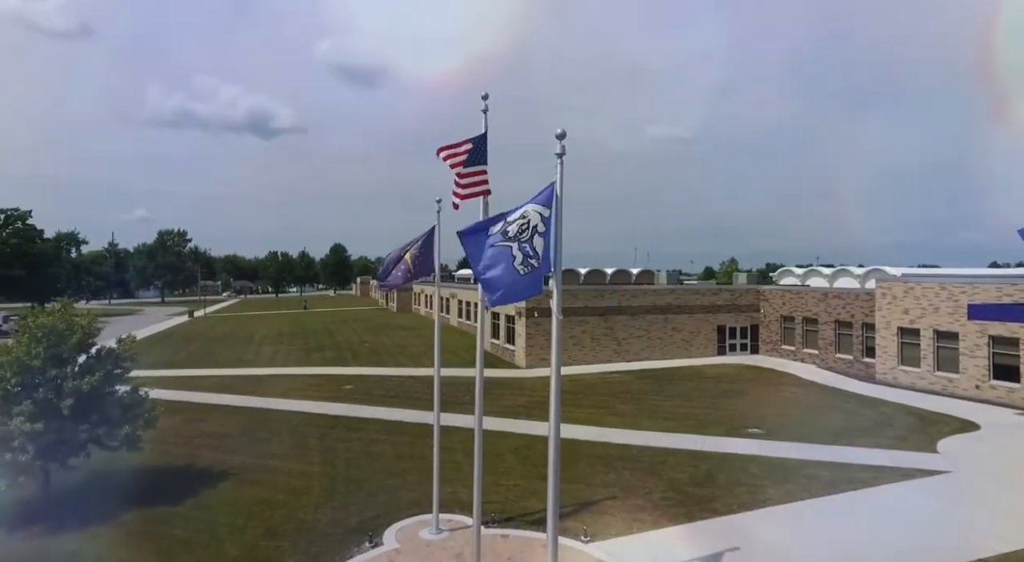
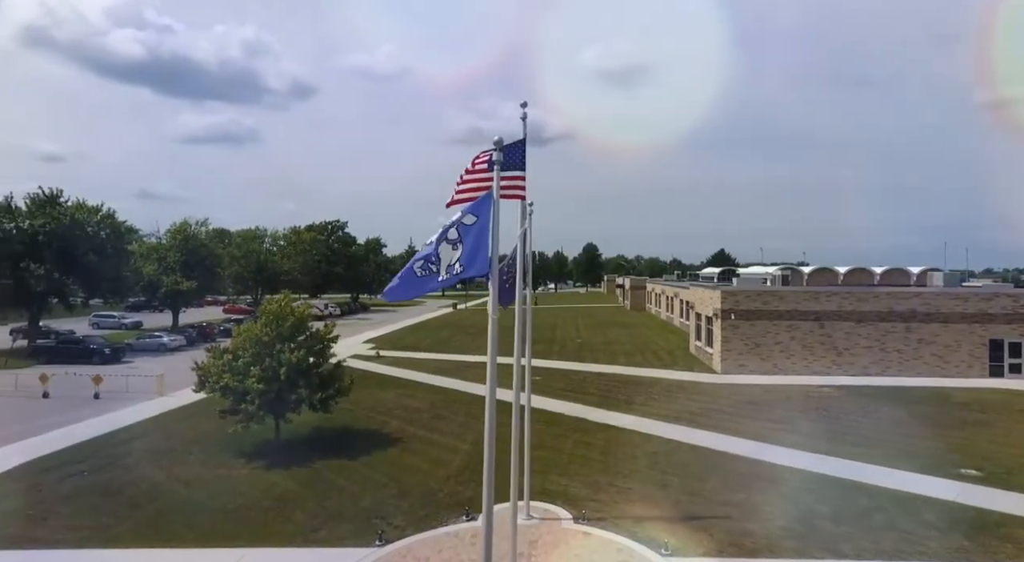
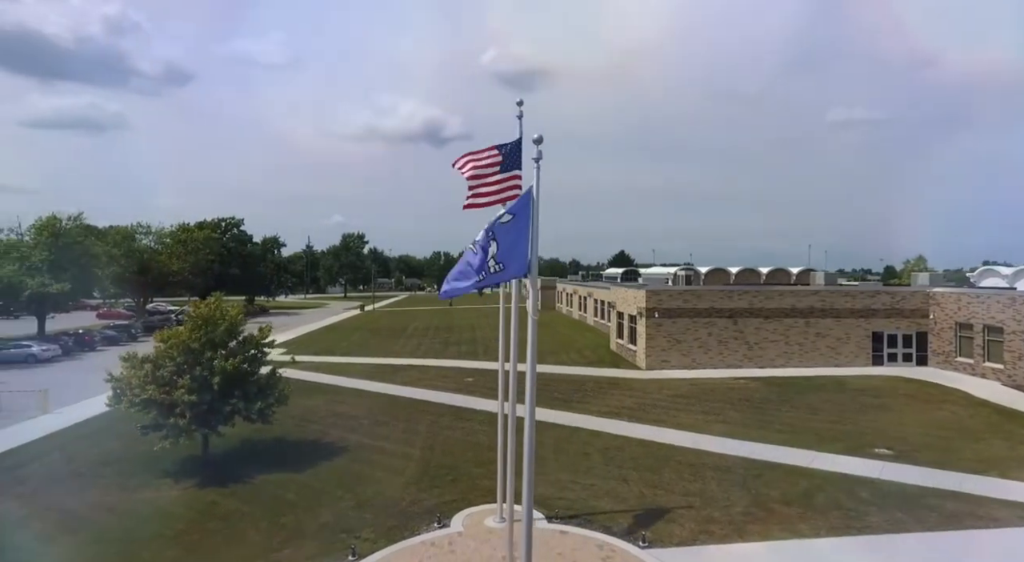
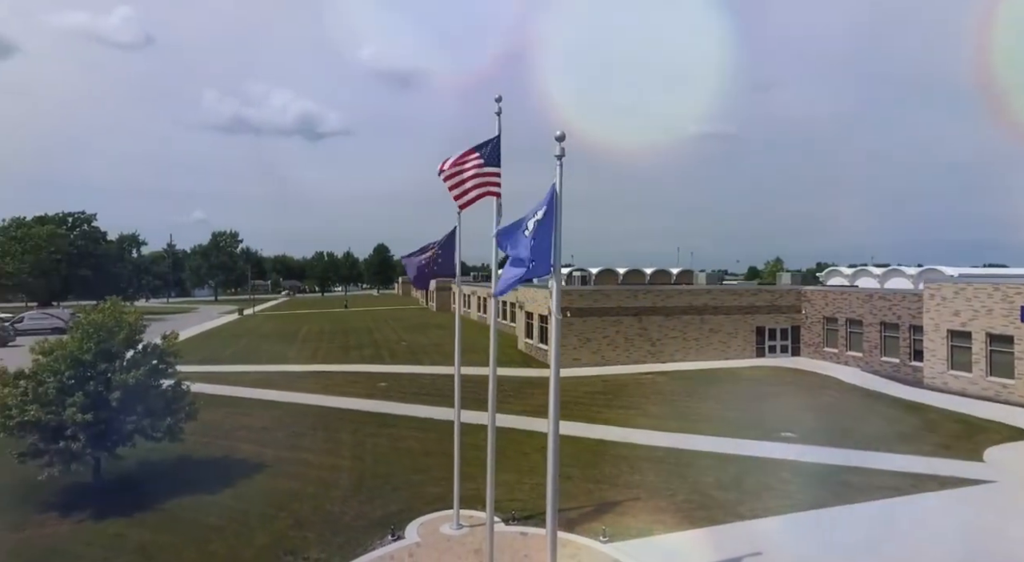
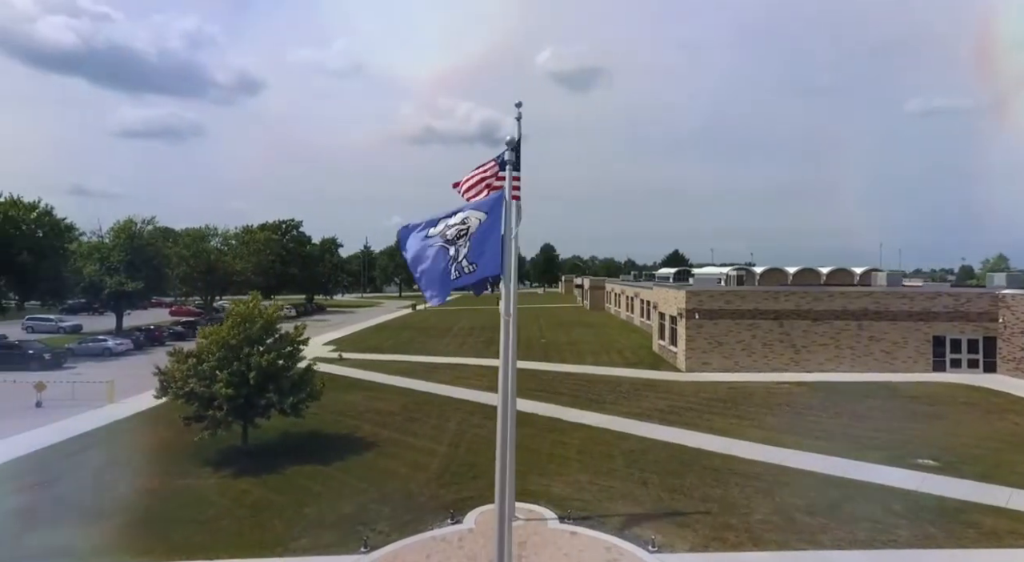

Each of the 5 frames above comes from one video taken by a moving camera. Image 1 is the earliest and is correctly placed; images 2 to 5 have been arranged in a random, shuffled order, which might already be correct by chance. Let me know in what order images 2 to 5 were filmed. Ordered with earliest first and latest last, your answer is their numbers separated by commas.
4, 3, 5, 2
